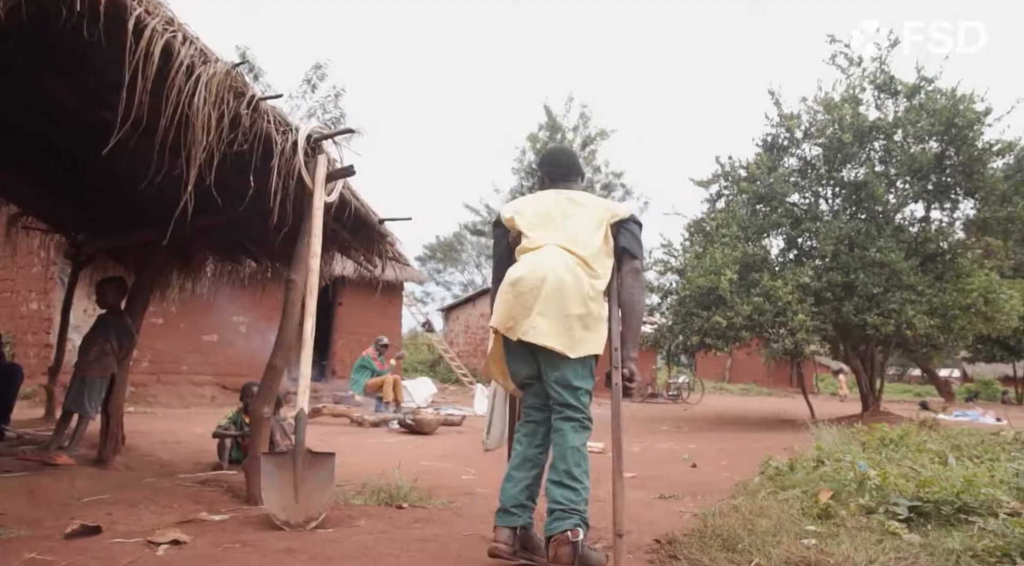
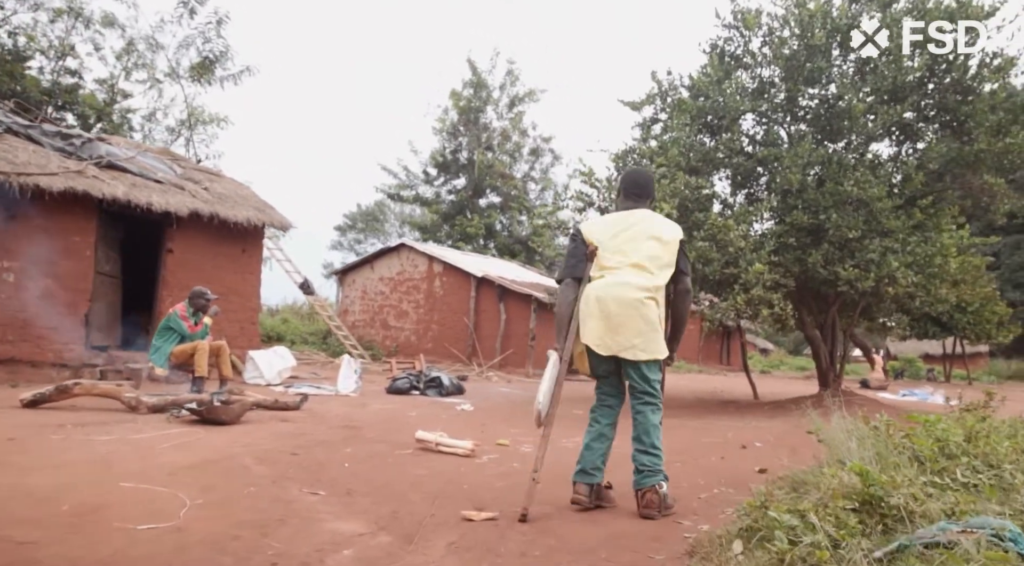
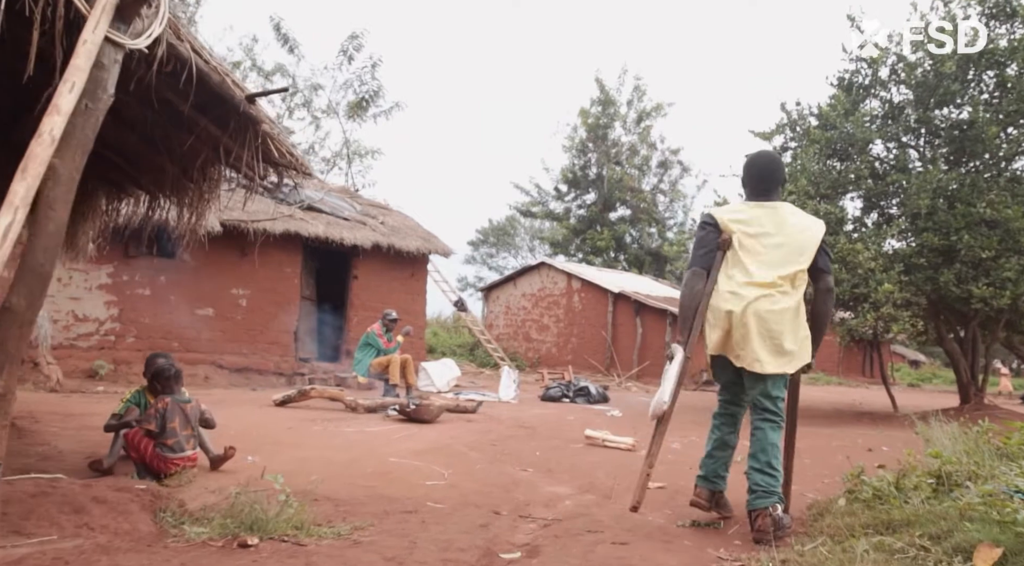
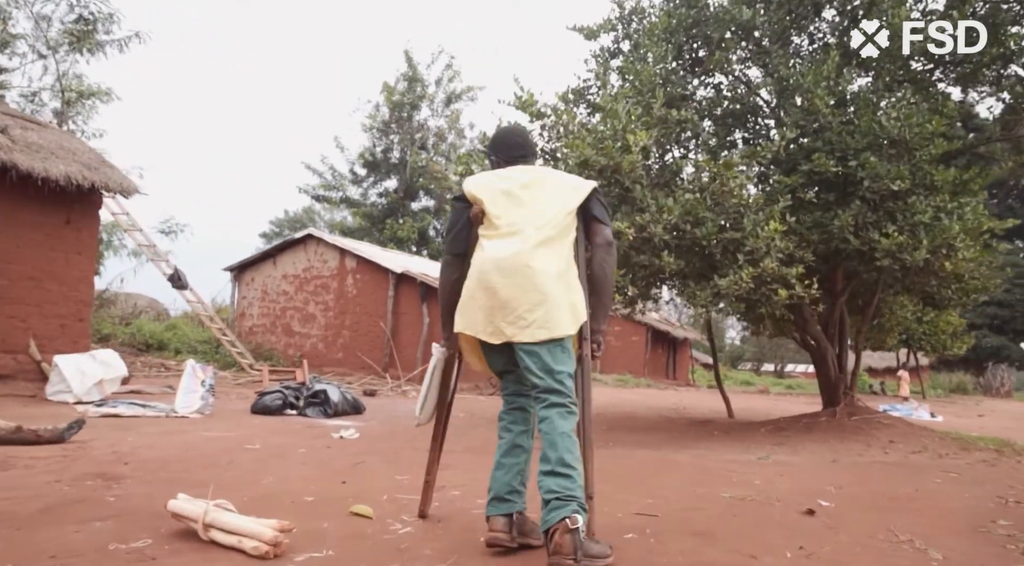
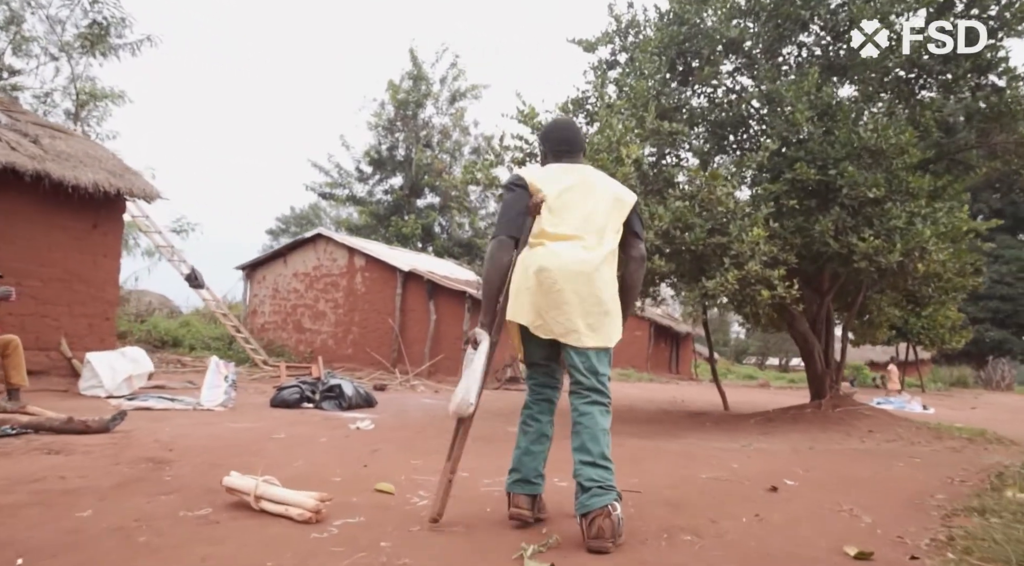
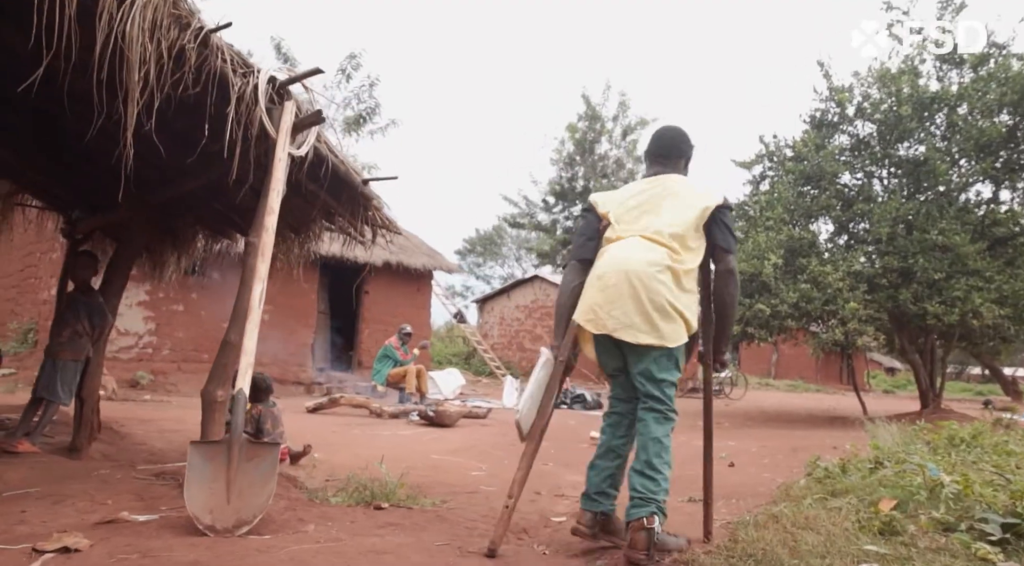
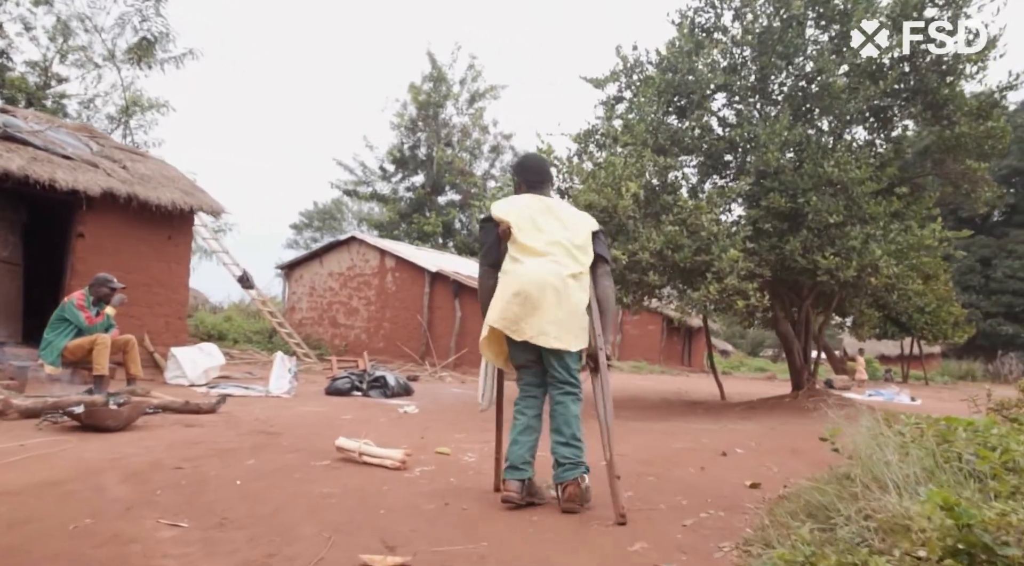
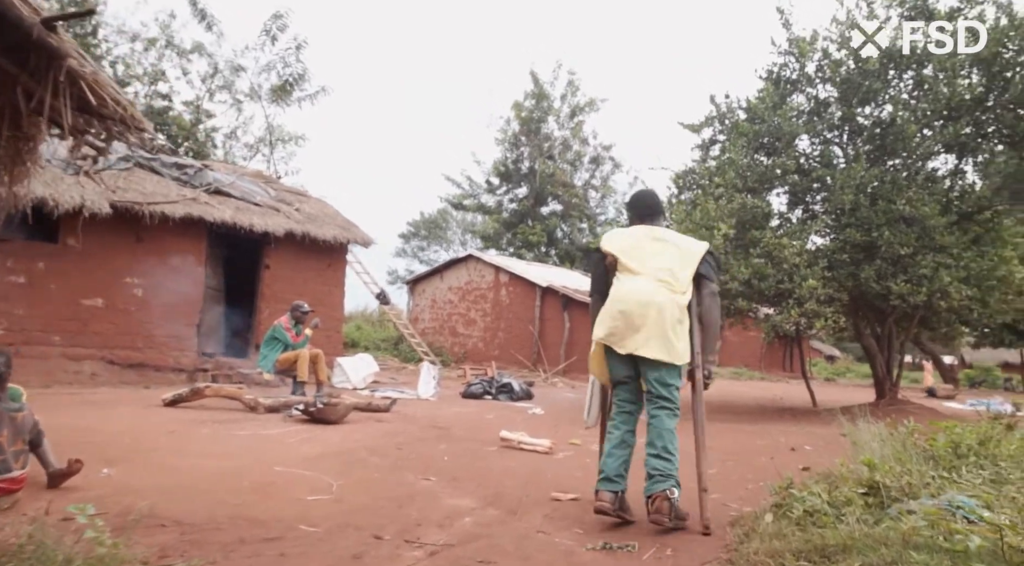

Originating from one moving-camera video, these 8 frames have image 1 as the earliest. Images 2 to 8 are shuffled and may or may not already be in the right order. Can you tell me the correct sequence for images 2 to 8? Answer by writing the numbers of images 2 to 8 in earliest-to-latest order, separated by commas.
6, 3, 8, 2, 7, 5, 4
